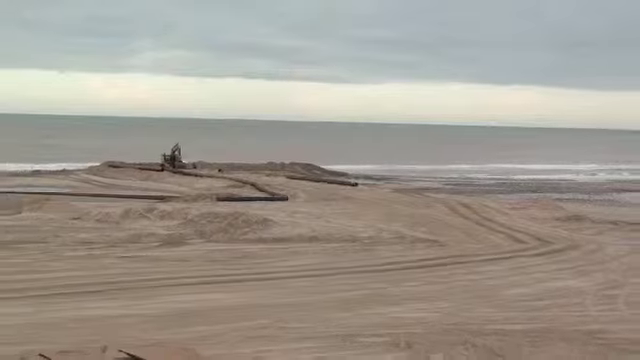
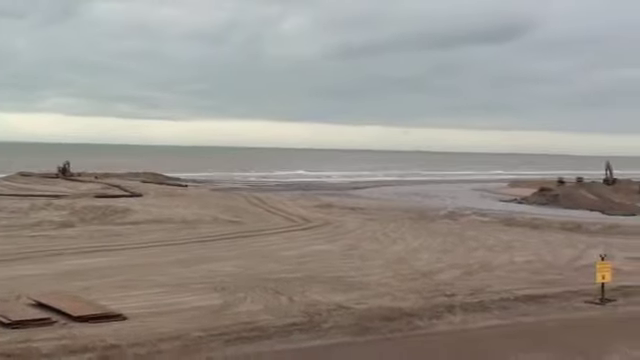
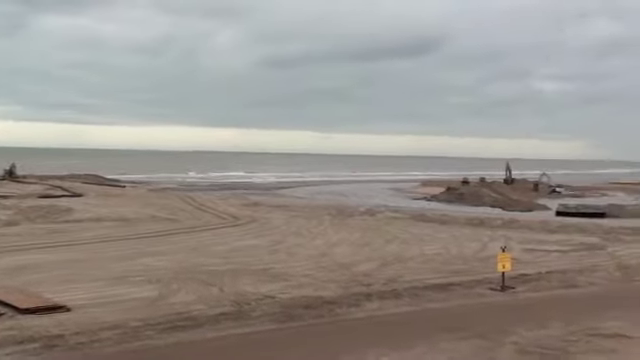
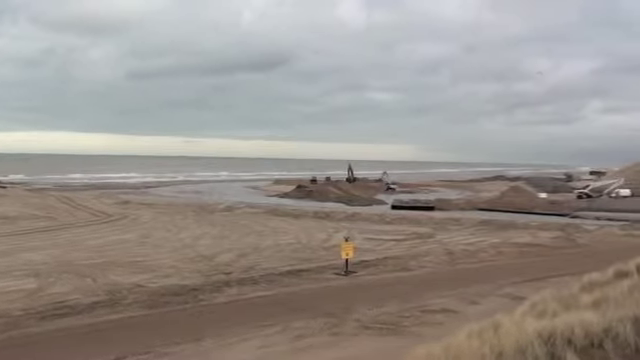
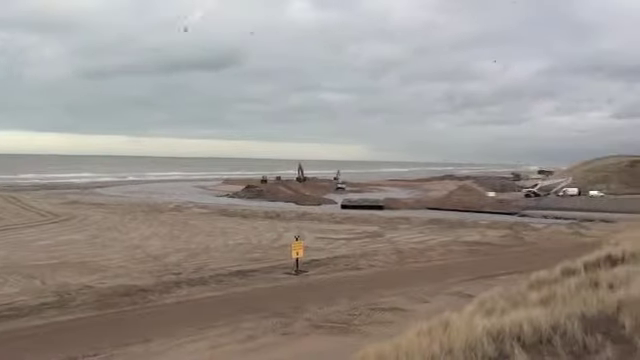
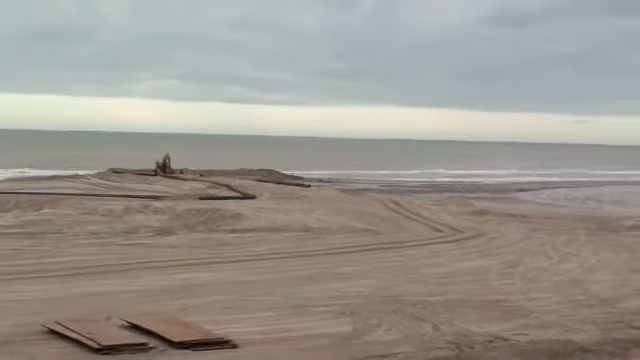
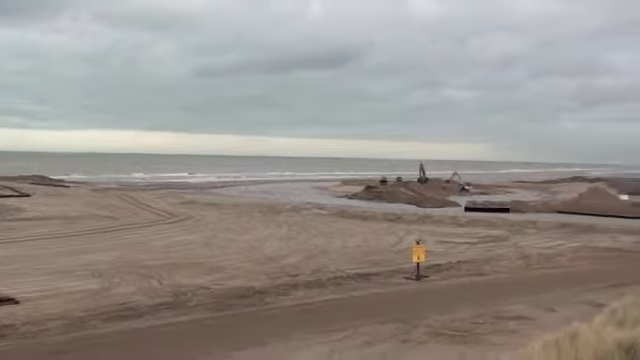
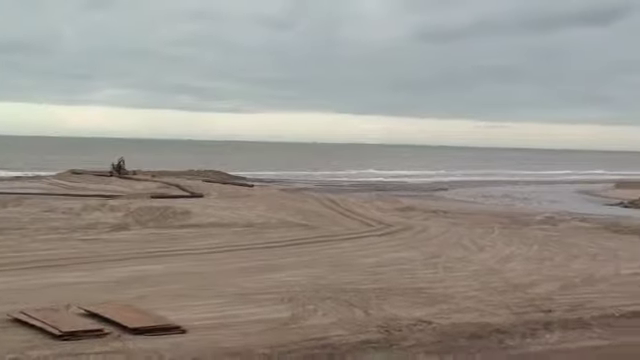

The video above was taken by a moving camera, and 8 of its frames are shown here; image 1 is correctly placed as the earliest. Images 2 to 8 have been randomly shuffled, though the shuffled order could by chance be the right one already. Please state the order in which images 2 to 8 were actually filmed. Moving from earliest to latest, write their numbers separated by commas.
6, 8, 2, 3, 7, 4, 5
